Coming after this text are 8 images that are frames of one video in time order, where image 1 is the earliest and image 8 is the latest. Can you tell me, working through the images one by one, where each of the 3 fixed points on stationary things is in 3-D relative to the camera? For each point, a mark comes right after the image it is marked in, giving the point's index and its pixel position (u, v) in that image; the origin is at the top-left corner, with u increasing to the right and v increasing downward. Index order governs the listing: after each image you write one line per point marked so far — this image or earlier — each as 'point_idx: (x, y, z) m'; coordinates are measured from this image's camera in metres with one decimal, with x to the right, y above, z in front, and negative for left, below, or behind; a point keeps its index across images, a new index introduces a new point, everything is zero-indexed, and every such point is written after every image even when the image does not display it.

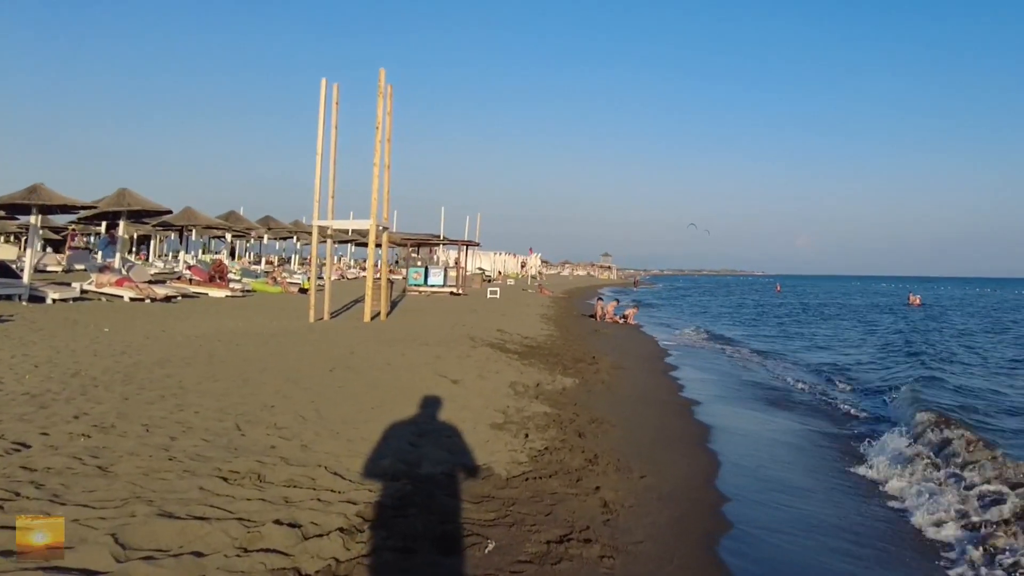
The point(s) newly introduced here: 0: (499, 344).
0: (-0.3, -1.1, +13.9) m
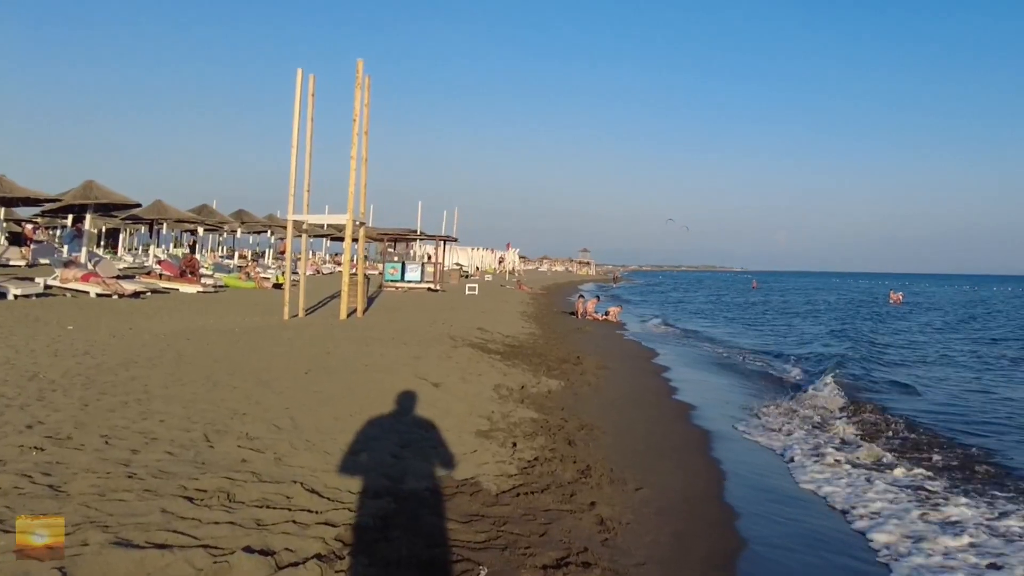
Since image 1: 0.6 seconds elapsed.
0: (-0.6, -1.1, +13.6) m
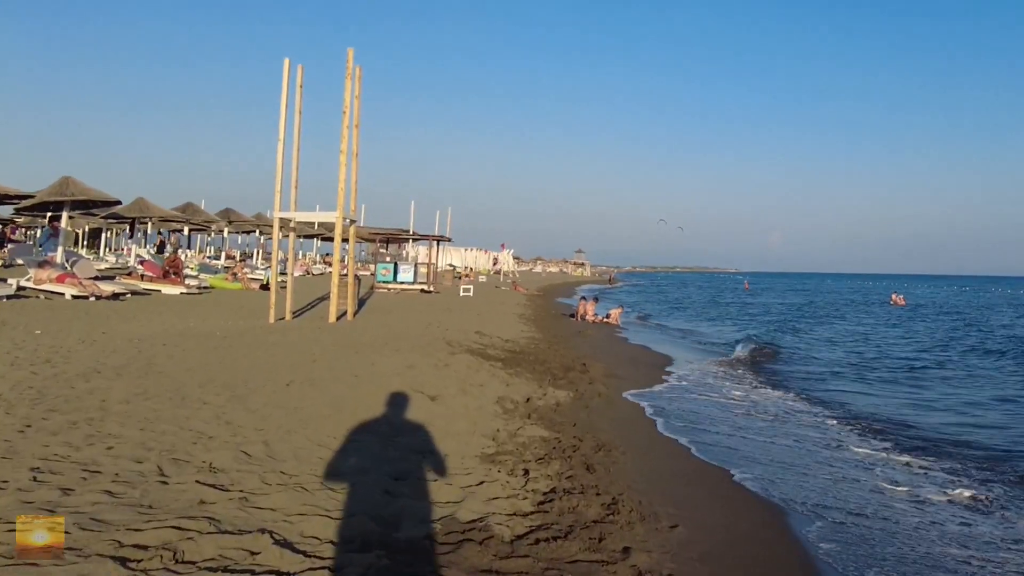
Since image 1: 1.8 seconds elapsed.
0: (-0.6, -1.1, +12.6) m
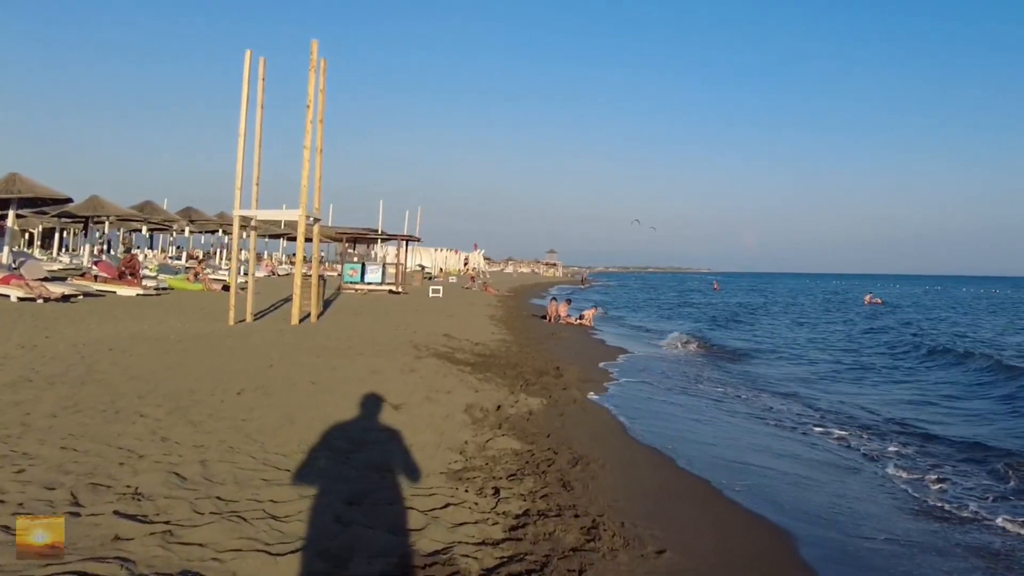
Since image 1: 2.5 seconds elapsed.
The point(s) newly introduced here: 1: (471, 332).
0: (-1.1, -1.1, +12.0) m
1: (-0.9, -1.0, +16.2) m
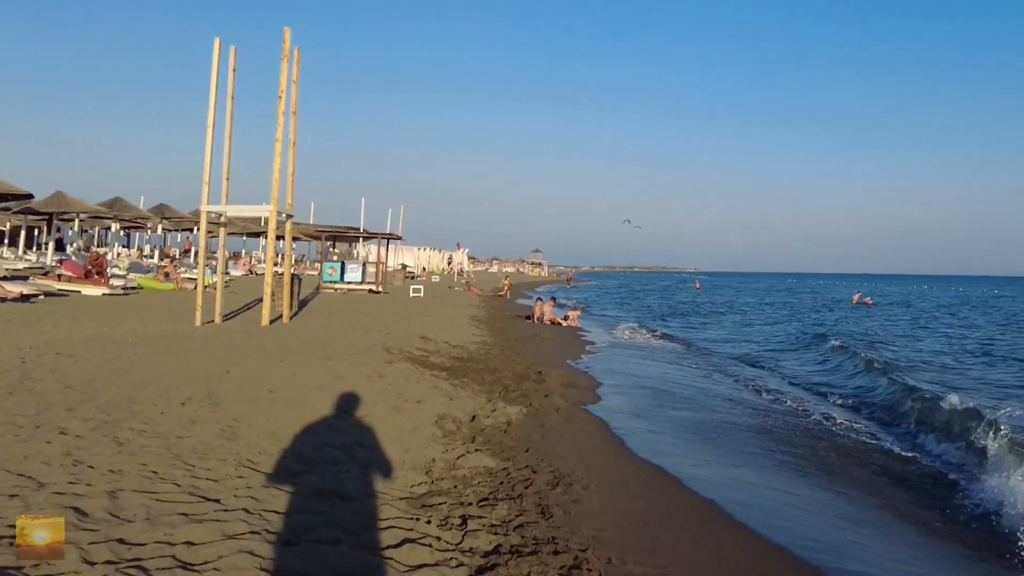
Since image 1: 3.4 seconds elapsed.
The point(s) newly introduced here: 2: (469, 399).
0: (-1.5, -1.1, +11.3) m
1: (-1.4, -1.0, +15.5) m
2: (-0.5, -1.4, +8.7) m
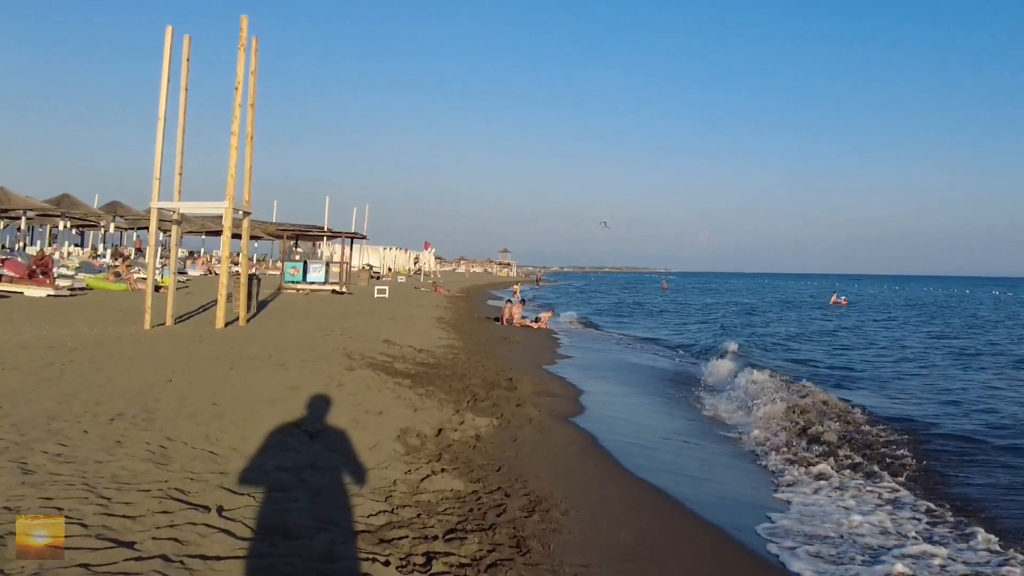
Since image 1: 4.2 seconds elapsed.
0: (-2.0, -1.1, +10.6) m
1: (-2.1, -1.1, +14.8) m
2: (-0.9, -1.4, +8.0) m
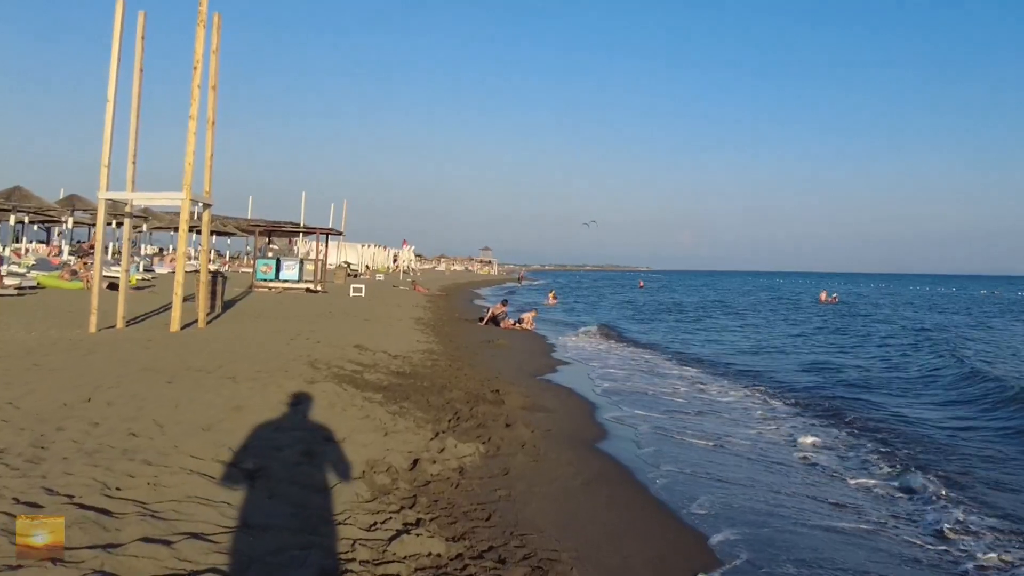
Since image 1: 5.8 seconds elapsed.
0: (-2.1, -1.1, +9.2) m
1: (-2.3, -1.0, +13.5) m
2: (-1.0, -1.4, +6.7) m
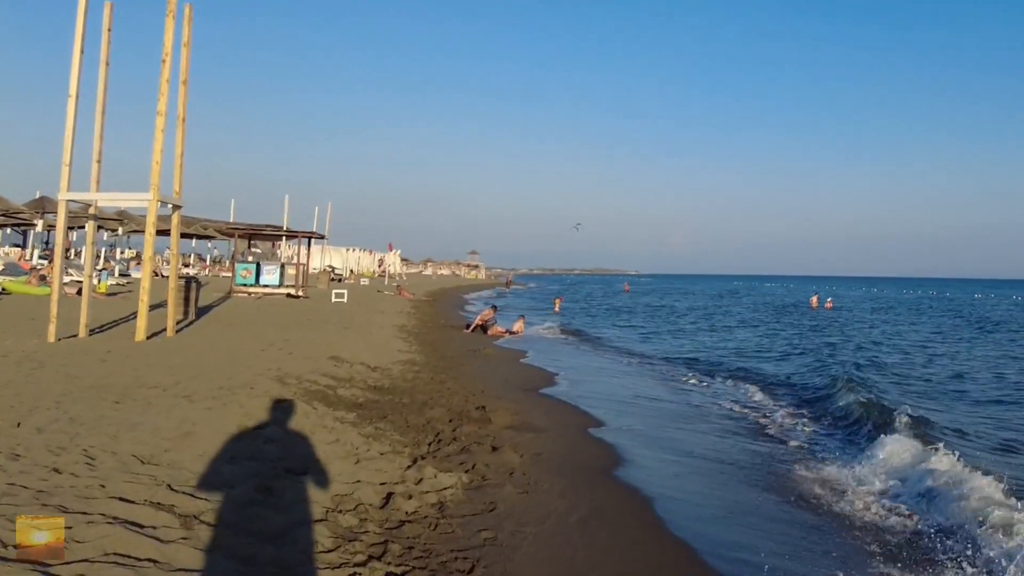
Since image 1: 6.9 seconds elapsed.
0: (-2.3, -1.2, +8.5) m
1: (-2.6, -1.1, +12.7) m
2: (-1.1, -1.5, +6.0) m
